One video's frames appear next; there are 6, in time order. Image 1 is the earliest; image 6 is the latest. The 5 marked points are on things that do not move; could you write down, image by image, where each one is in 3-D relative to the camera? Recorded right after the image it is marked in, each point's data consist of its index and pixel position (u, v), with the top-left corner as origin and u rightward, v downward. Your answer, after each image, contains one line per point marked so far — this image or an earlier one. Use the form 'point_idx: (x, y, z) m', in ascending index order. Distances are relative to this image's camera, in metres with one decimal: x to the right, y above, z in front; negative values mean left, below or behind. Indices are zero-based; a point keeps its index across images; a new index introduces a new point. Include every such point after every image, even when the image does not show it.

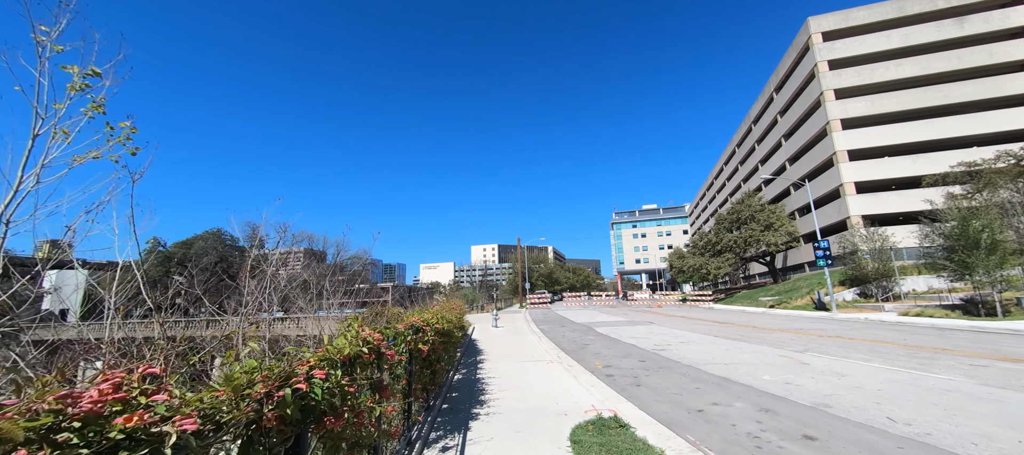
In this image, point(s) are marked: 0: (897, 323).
0: (+15.4, -3.9, +15.6) m
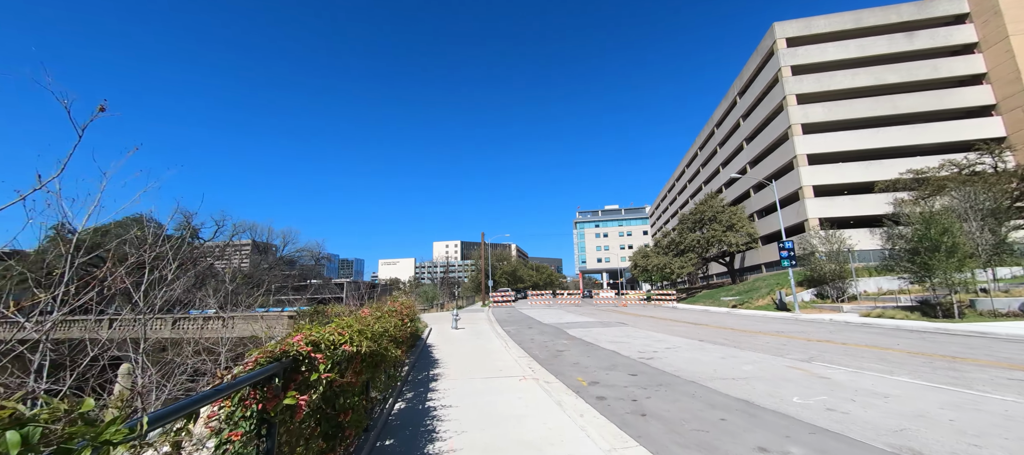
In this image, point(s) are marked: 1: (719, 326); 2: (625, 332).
0: (+14.0, -3.9, +15.4) m
1: (+7.6, -3.6, +14.2) m
2: (+3.6, -3.3, +12.1) m
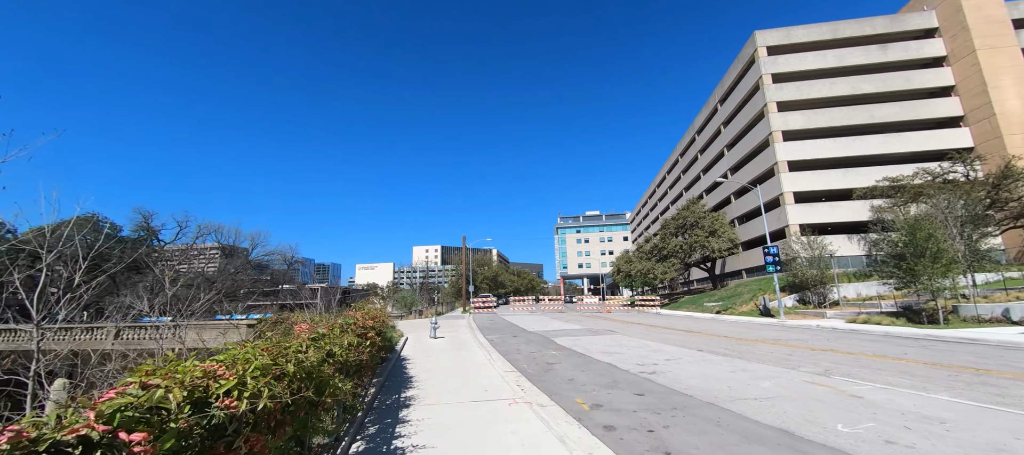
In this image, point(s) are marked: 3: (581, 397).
0: (+13.3, -4.1, +15.1) m
1: (+7.0, -3.7, +13.6) m
2: (+3.1, -3.3, +11.4) m
3: (+1.0, -2.4, +5.4) m
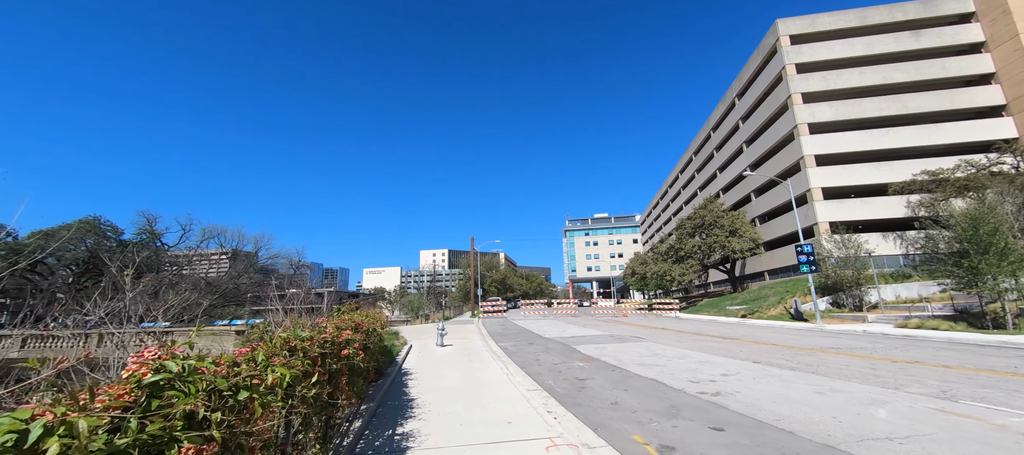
0: (+13.9, -3.8, +13.5) m
1: (+7.5, -3.5, +12.0) m
2: (+3.6, -3.1, +9.9) m
3: (+1.3, -2.1, +4.0) m
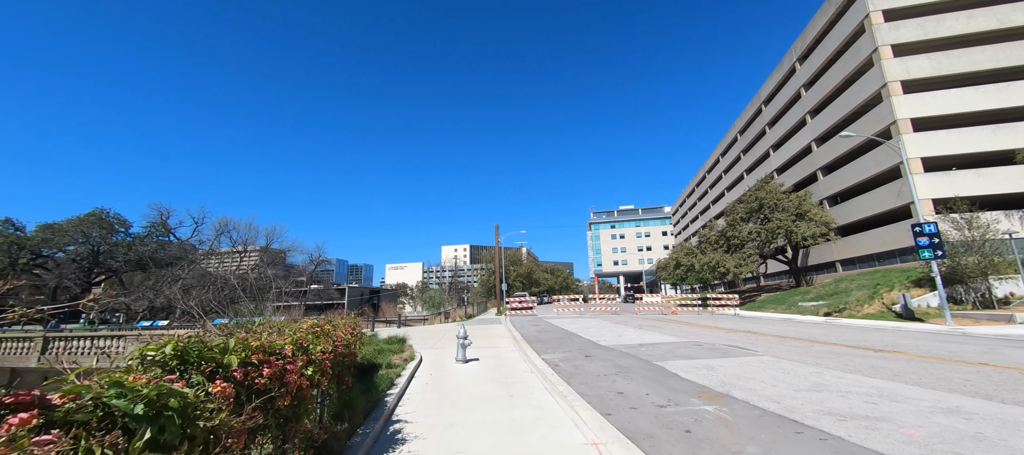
0: (+15.0, -2.8, +9.0) m
1: (+8.6, -2.6, +8.0) m
2: (+4.6, -2.3, +6.0) m
3: (+2.0, -1.4, +0.2) m
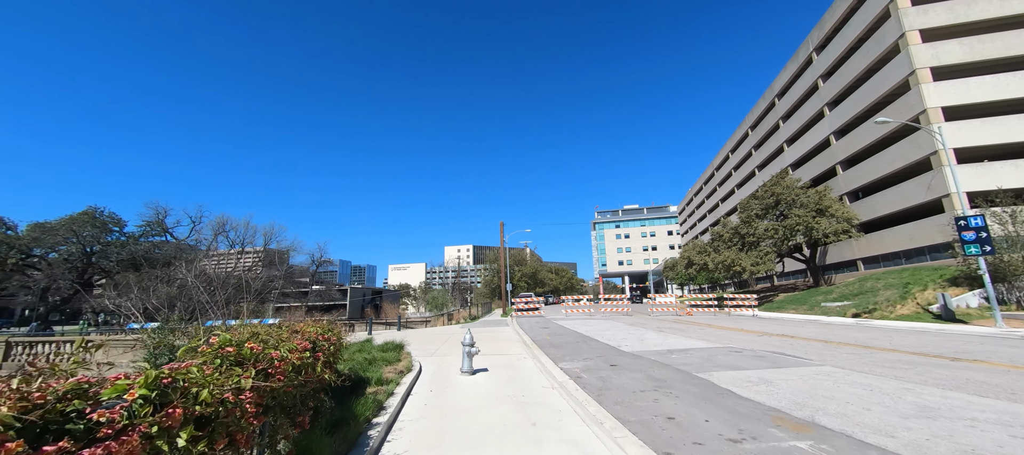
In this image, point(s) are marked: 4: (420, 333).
0: (+15.3, -2.6, +7.7) m
1: (+8.9, -2.4, +6.7) m
2: (+4.8, -2.1, +4.8) m
3: (+2.2, -1.2, -1.0) m
4: (-3.3, -4.0, +14.8) m
